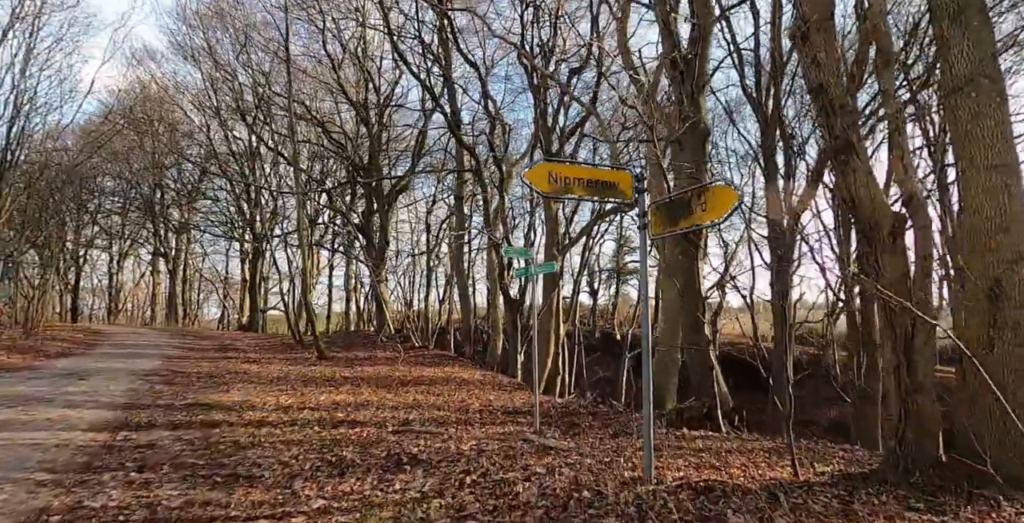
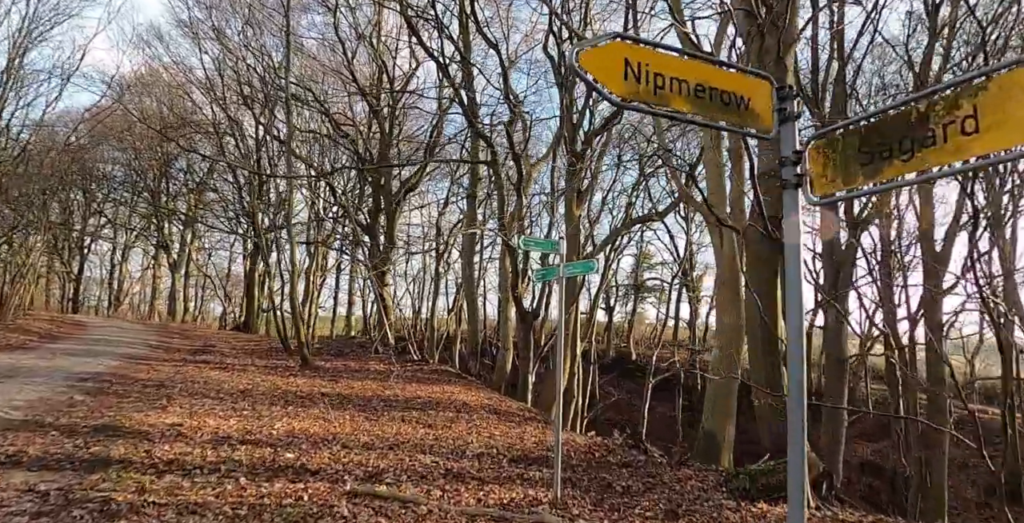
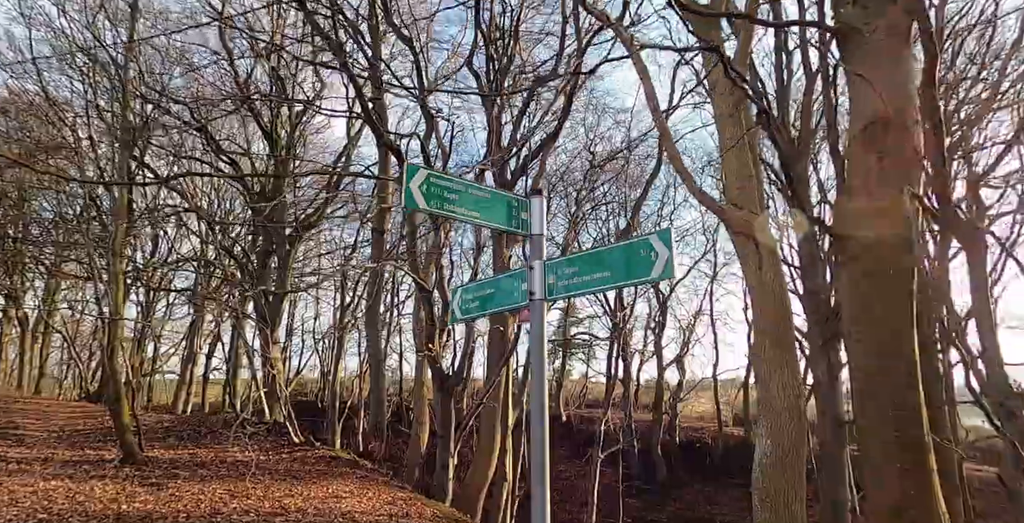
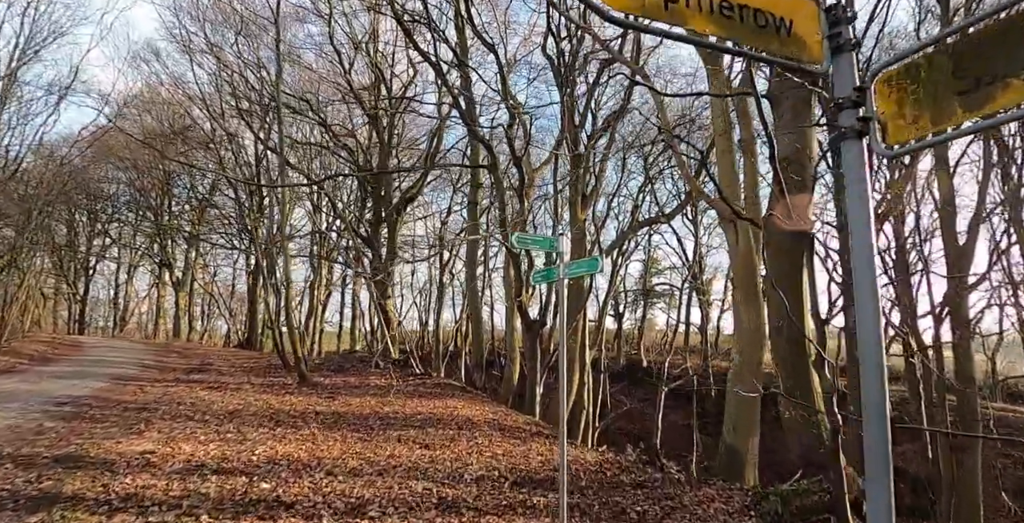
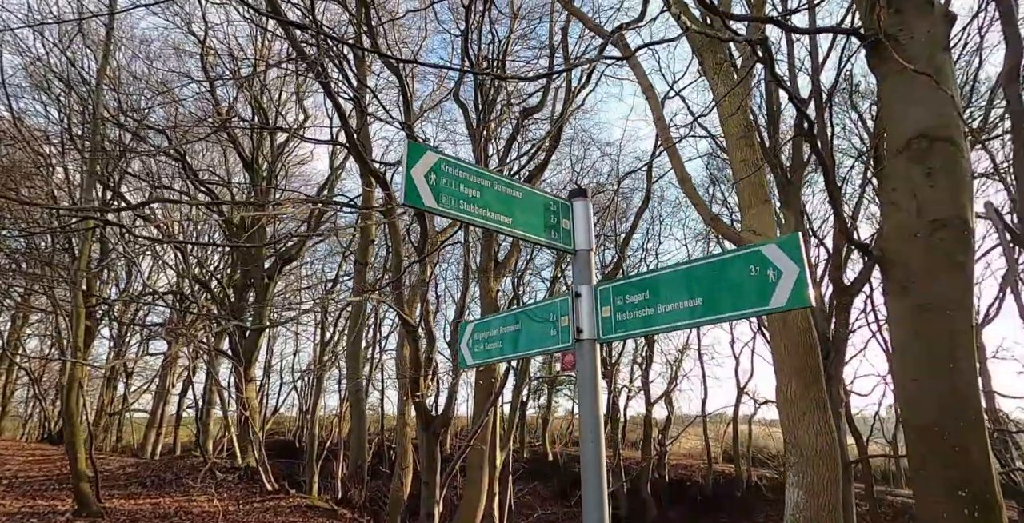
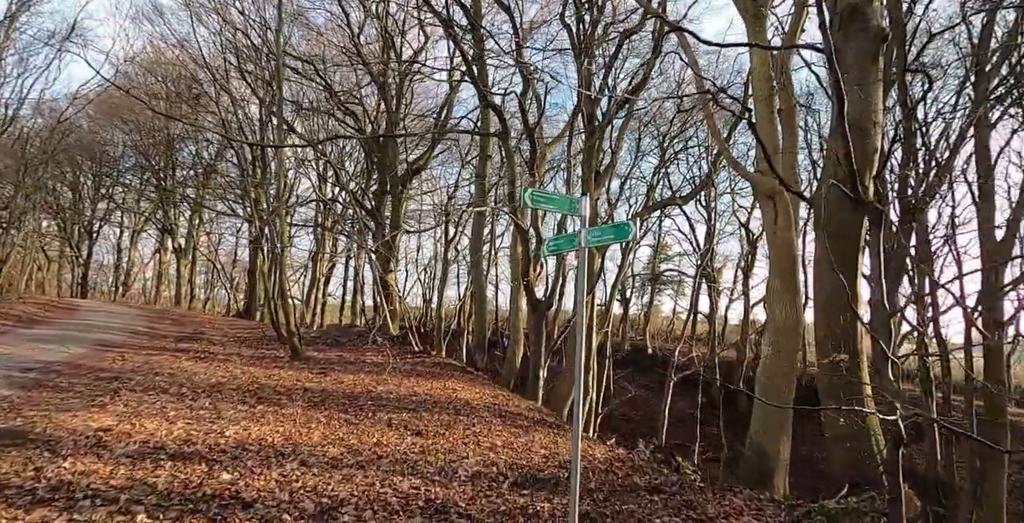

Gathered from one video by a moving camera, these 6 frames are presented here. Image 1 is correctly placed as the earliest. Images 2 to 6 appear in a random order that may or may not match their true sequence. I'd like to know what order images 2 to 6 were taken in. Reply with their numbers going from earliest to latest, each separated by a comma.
2, 4, 6, 3, 5
